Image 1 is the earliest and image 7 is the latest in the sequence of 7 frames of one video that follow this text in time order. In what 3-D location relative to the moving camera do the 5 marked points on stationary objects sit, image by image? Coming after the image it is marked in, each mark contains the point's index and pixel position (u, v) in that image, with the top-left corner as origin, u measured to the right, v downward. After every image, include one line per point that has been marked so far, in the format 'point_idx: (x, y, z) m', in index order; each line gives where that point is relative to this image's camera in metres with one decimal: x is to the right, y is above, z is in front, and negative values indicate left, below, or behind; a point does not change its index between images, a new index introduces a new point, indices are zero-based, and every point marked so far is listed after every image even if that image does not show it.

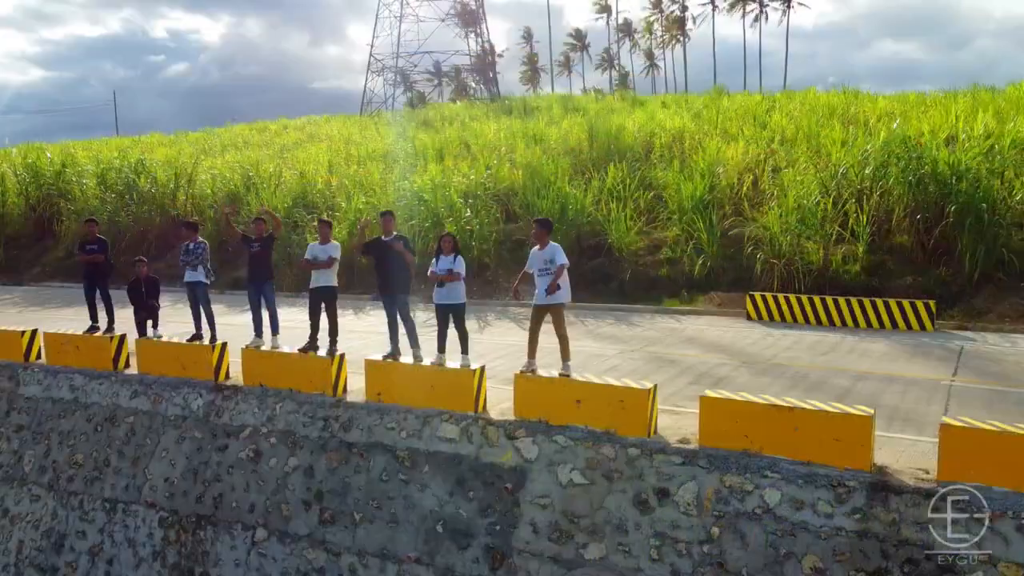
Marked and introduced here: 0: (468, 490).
0: (-0.4, -1.6, +6.6) m
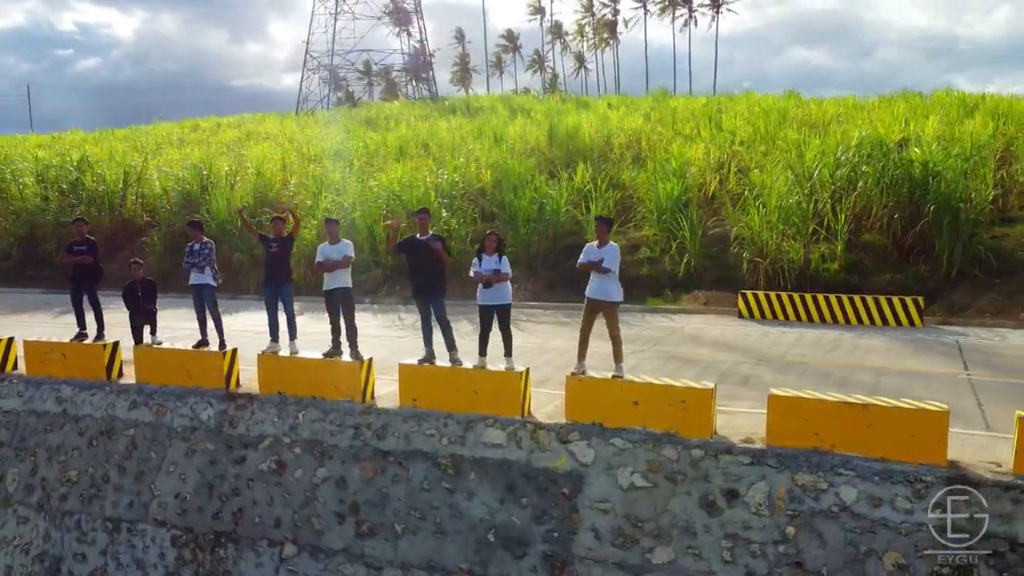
0: (+0.1, -1.6, +6.4) m
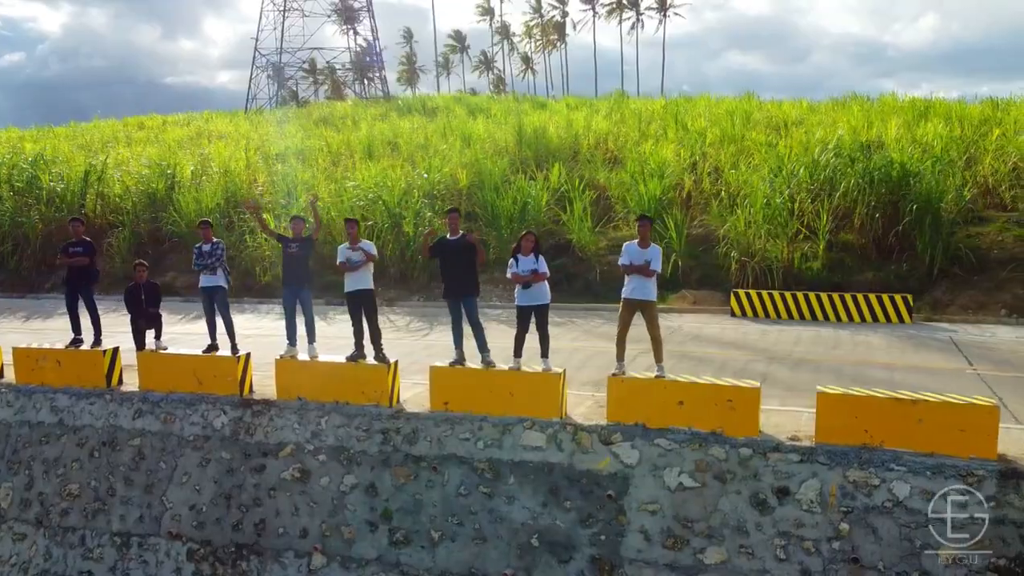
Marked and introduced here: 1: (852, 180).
0: (+0.4, -1.6, +6.3) m
1: (+5.8, +1.8, +13.8) m
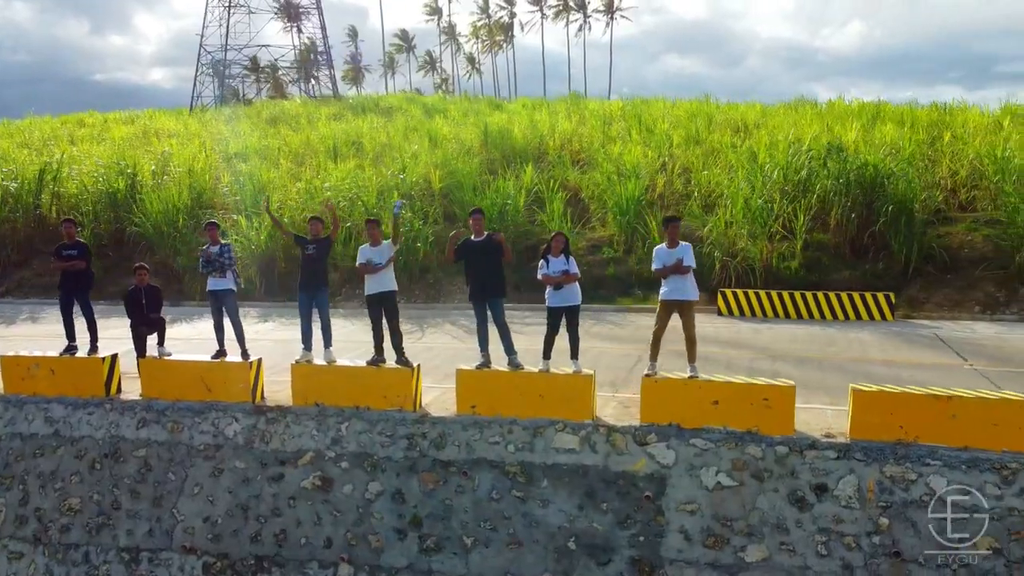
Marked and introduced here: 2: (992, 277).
0: (+0.7, -1.7, +6.3) m
1: (+5.5, +1.9, +14.2) m
2: (+7.6, +0.2, +12.8) m
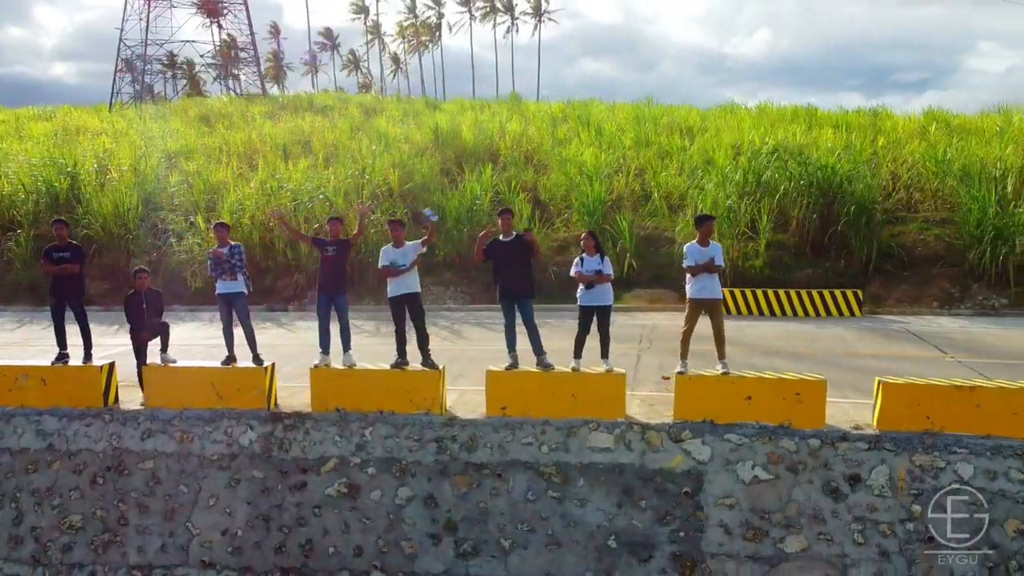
0: (+1.0, -1.6, +6.3) m
1: (+5.0, +1.9, +14.6) m
2: (+7.3, +0.2, +13.5) m
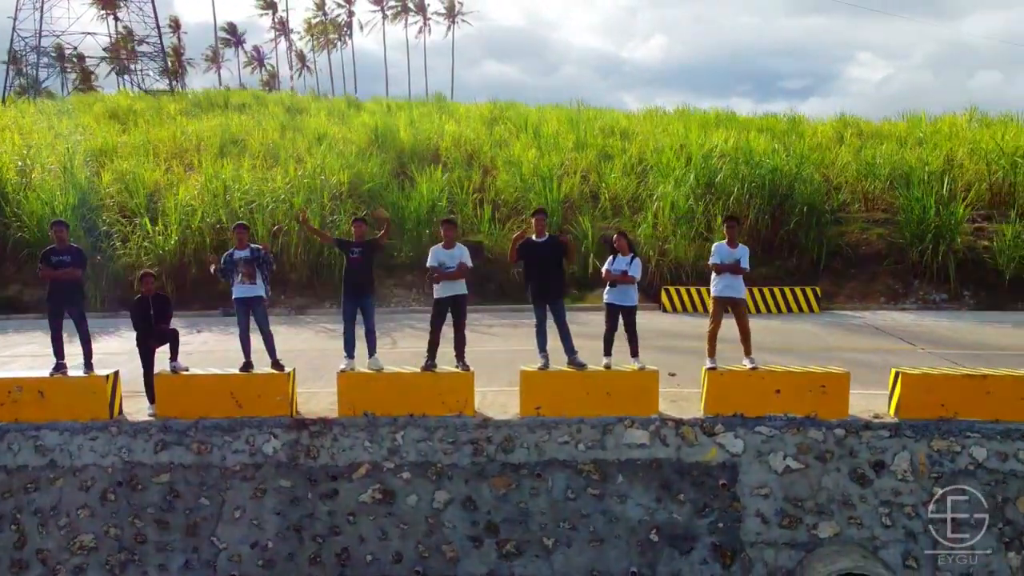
0: (+1.3, -1.6, +6.5) m
1: (+4.3, +1.9, +15.2) m
2: (+6.7, +0.3, +14.3) m
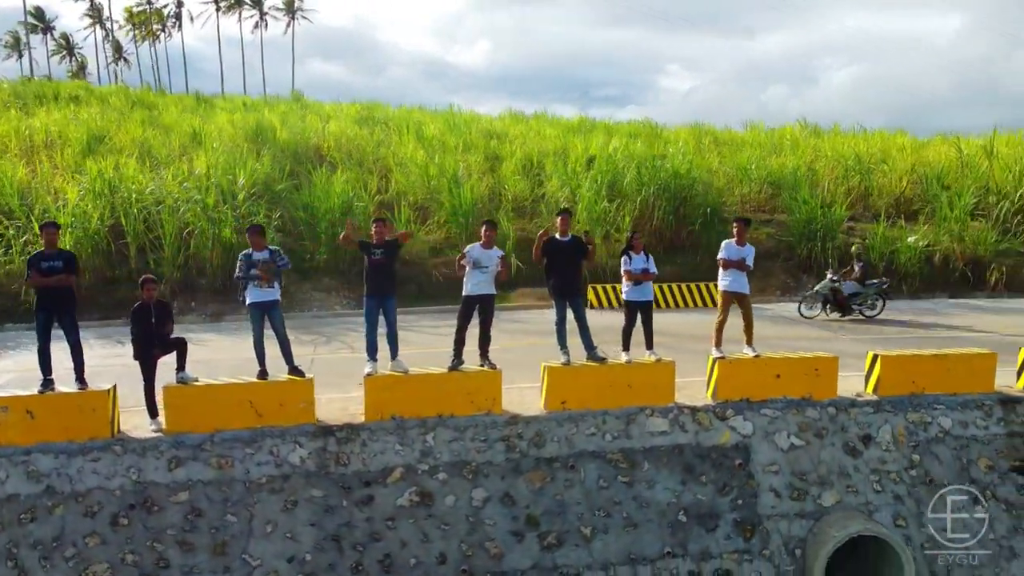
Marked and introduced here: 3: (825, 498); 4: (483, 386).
0: (+1.6, -1.6, +6.9) m
1: (+2.7, +2.0, +16.1) m
2: (+5.2, +0.4, +15.7) m
3: (+2.7, -1.8, +7.1) m
4: (-0.3, -0.8, +6.9) m
